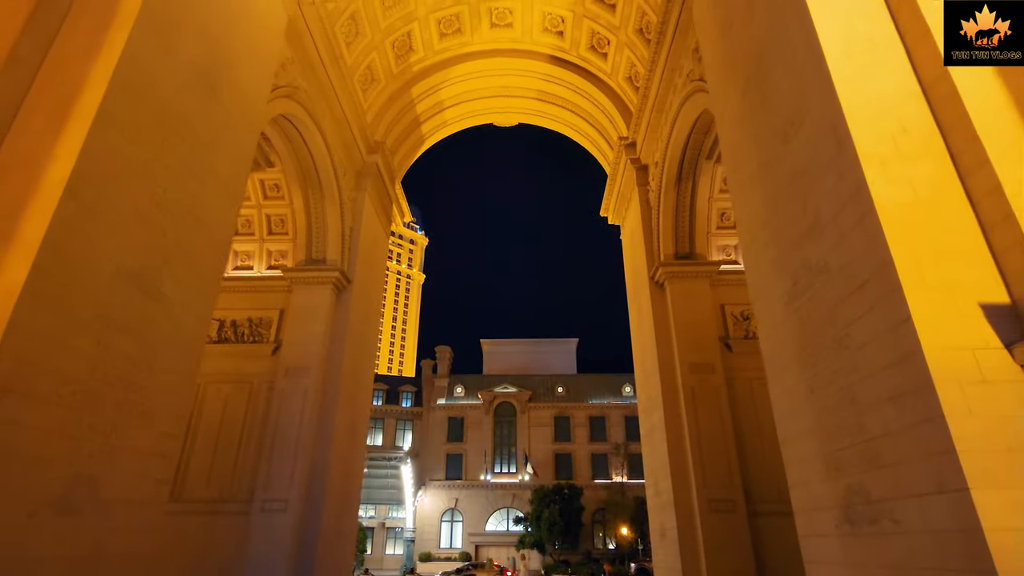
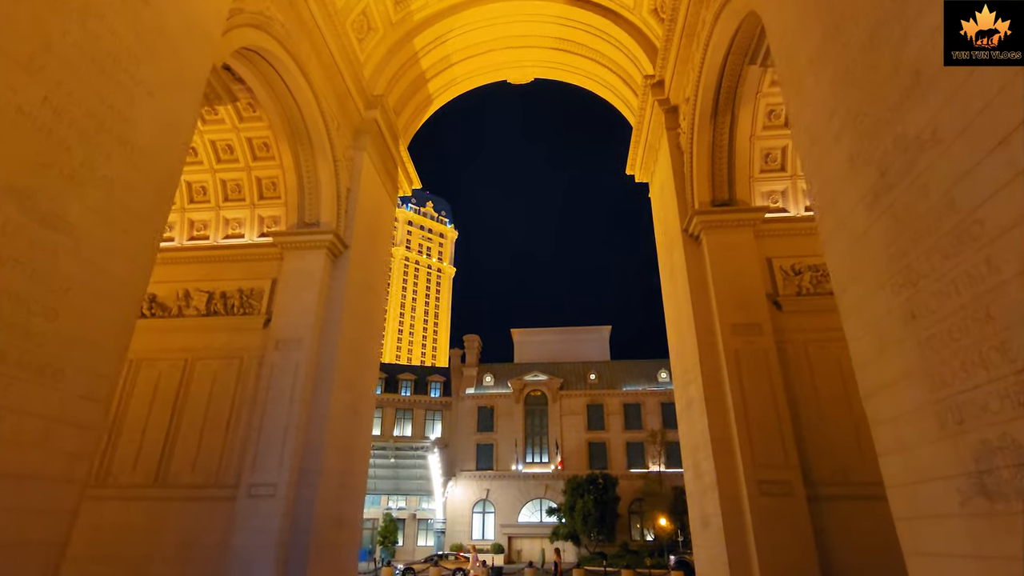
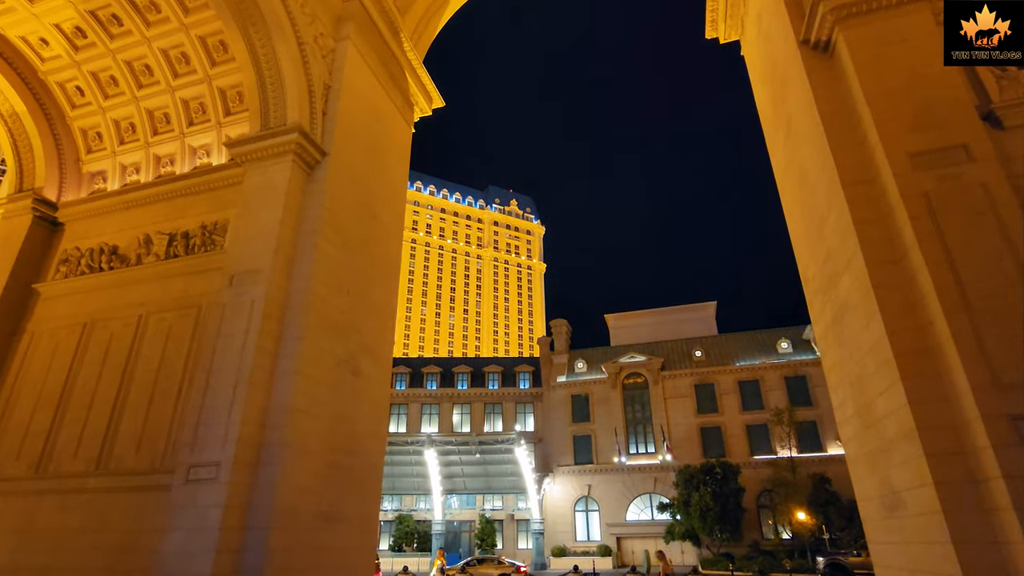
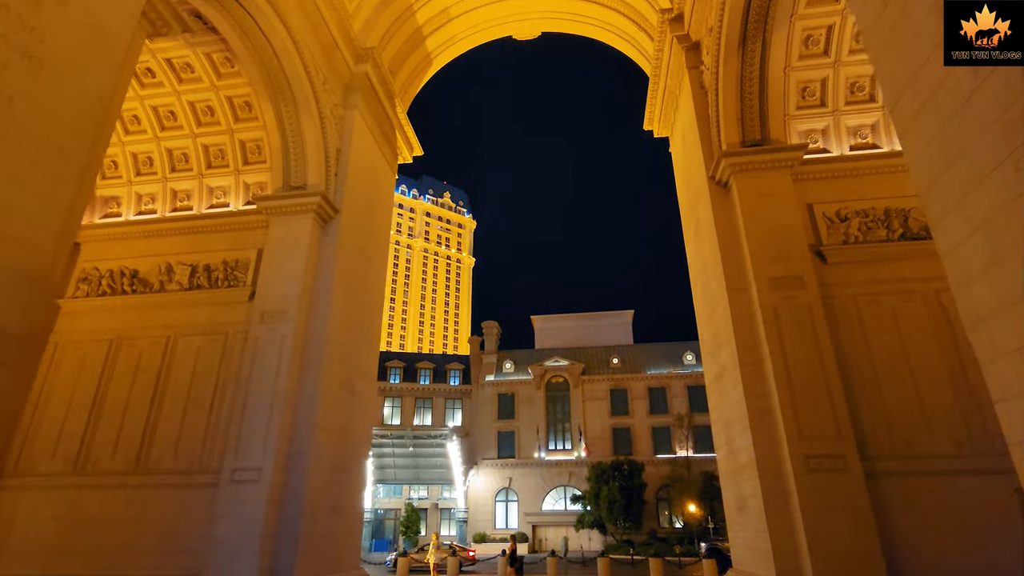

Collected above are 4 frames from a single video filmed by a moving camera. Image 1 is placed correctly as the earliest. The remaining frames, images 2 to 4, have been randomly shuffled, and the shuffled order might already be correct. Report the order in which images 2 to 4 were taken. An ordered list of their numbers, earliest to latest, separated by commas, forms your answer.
2, 4, 3
